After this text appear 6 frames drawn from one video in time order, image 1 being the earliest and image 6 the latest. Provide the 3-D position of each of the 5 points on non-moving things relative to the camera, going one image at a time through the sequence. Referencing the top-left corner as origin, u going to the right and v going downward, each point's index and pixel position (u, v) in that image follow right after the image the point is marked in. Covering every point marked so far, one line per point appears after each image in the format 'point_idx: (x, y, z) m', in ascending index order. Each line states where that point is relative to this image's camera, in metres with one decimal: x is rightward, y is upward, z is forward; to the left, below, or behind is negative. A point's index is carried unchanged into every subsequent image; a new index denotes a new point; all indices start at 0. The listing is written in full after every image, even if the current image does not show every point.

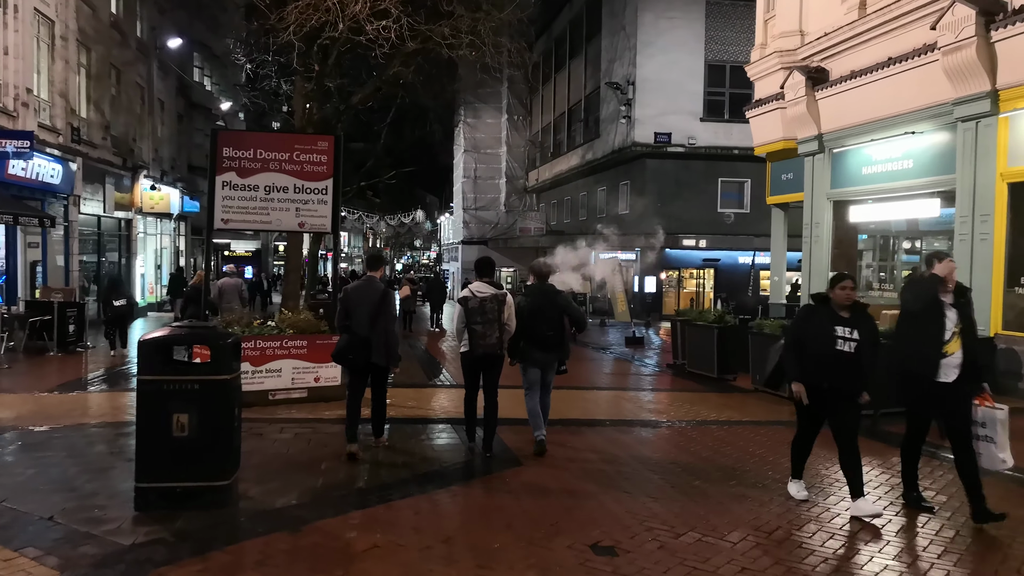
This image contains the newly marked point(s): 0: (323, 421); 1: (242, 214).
0: (-1.4, -1.0, +6.6) m
1: (-2.4, +0.6, +7.6) m
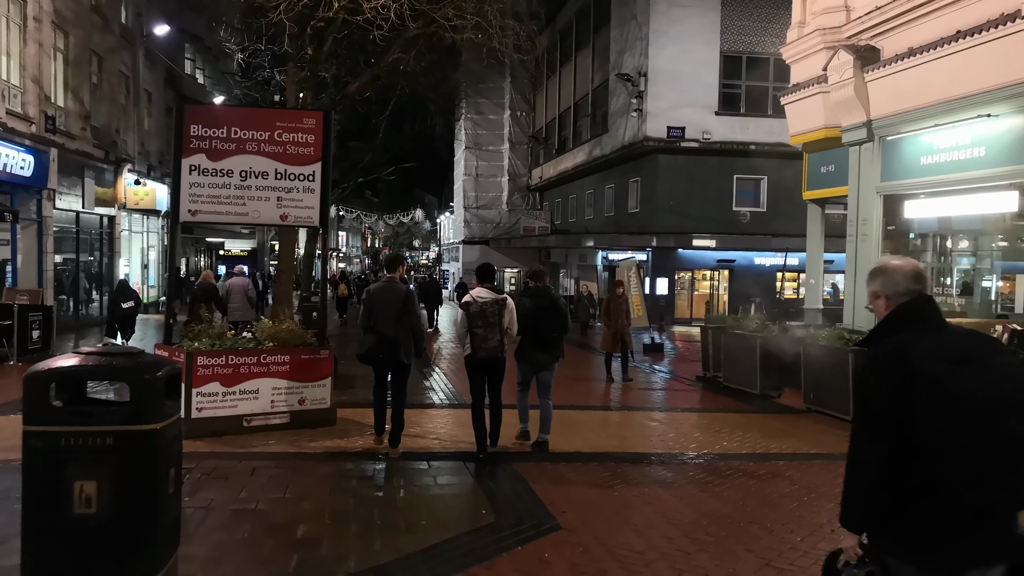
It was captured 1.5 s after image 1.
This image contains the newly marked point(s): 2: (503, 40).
0: (-1.3, -1.0, +5.4) m
1: (-2.2, +0.6, +6.4) m
2: (-0.2, +4.9, +17.2) m
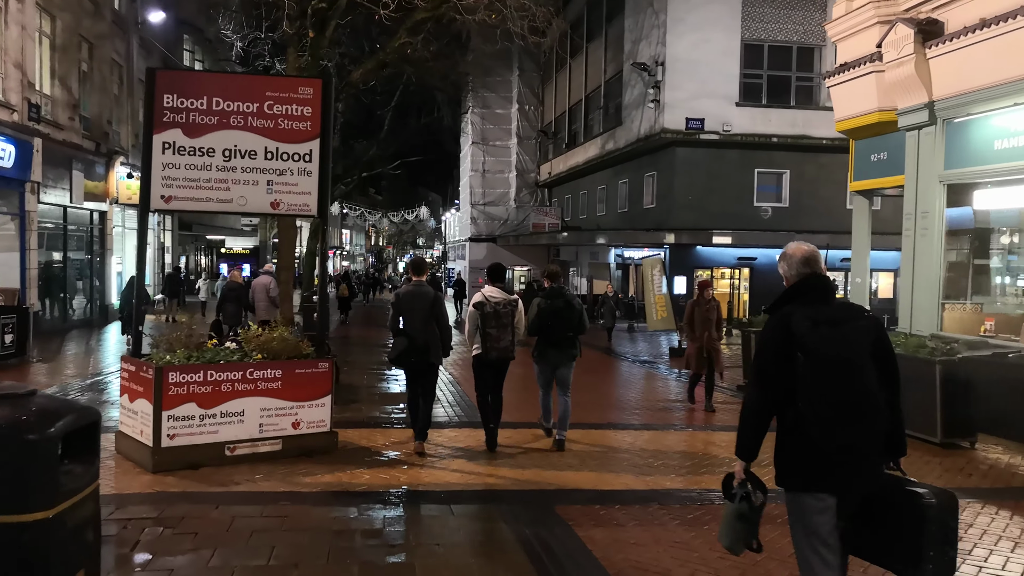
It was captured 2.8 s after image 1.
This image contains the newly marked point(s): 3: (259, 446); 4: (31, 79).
0: (-1.1, -1.1, +4.3) m
1: (-2.0, +0.6, +5.4) m
2: (+0.1, +4.9, +16.2) m
3: (-1.5, -0.9, +5.2) m
4: (-8.3, +3.6, +15.0) m
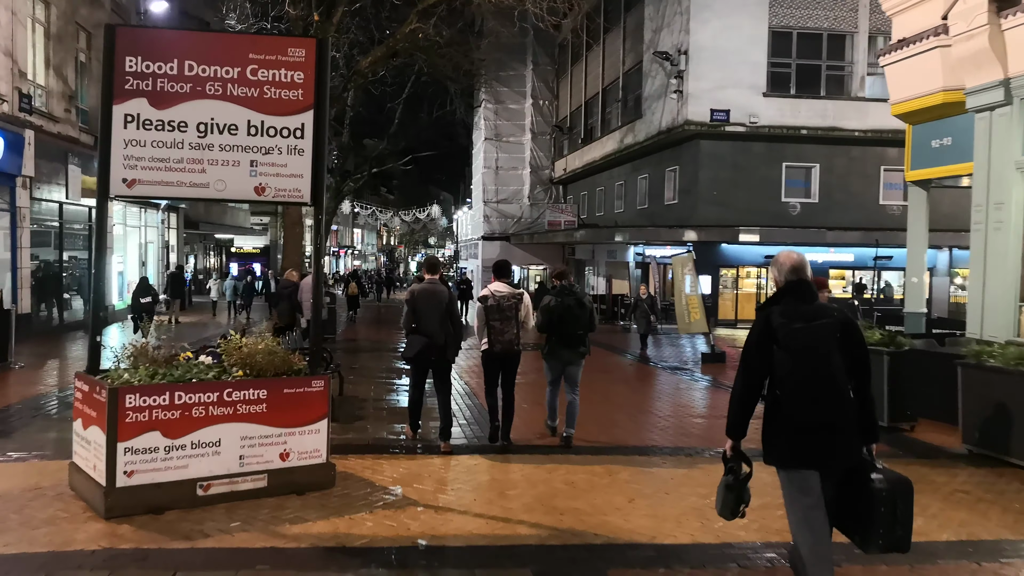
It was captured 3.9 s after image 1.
0: (-0.9, -1.1, +3.4) m
1: (-1.8, +0.6, +4.5) m
2: (+0.4, +4.9, +15.2) m
3: (-1.3, -1.0, +4.2) m
4: (-8.0, +3.6, +14.2) m
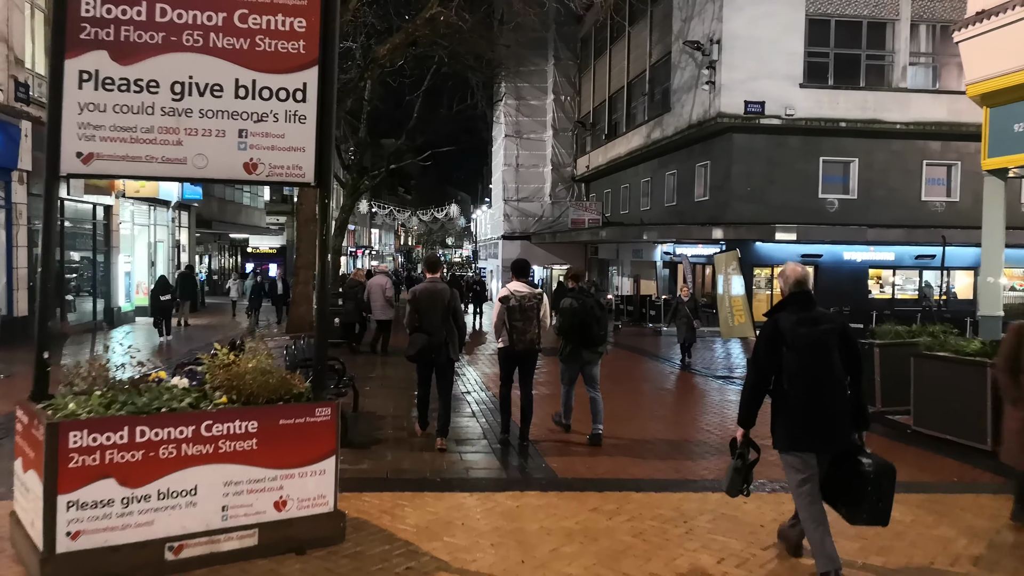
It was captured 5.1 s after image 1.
0: (-0.7, -1.1, +2.5) m
1: (-1.6, +0.6, +3.5) m
2: (+0.9, +4.9, +14.3) m
3: (-1.1, -1.0, +3.3) m
4: (-7.6, +3.6, +13.4) m
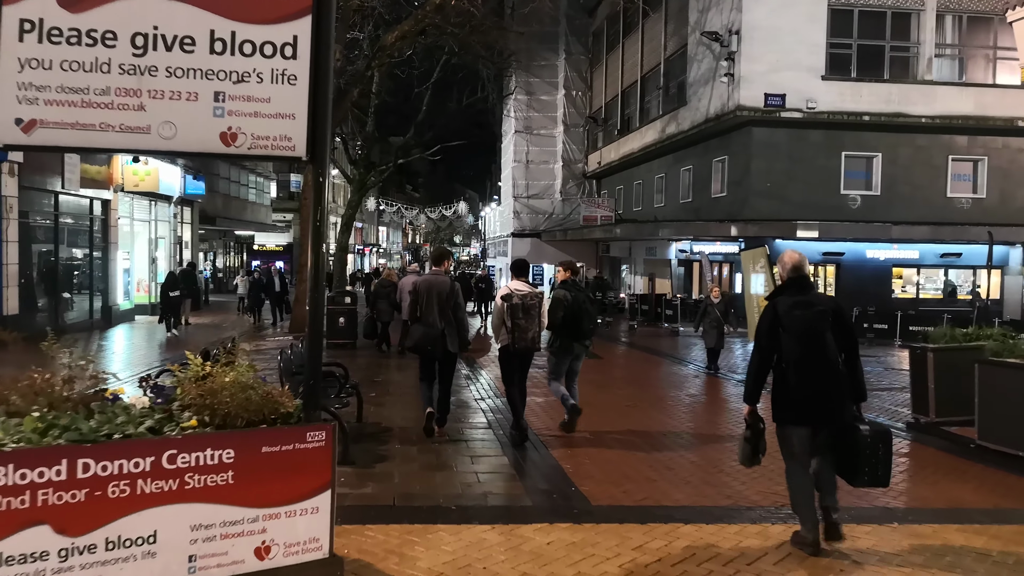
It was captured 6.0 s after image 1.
0: (-0.6, -1.1, +1.8) m
1: (-1.5, +0.6, +2.9) m
2: (+1.1, +4.9, +13.6) m
3: (-1.0, -1.0, +2.7) m
4: (-7.4, +3.6, +12.8) m
